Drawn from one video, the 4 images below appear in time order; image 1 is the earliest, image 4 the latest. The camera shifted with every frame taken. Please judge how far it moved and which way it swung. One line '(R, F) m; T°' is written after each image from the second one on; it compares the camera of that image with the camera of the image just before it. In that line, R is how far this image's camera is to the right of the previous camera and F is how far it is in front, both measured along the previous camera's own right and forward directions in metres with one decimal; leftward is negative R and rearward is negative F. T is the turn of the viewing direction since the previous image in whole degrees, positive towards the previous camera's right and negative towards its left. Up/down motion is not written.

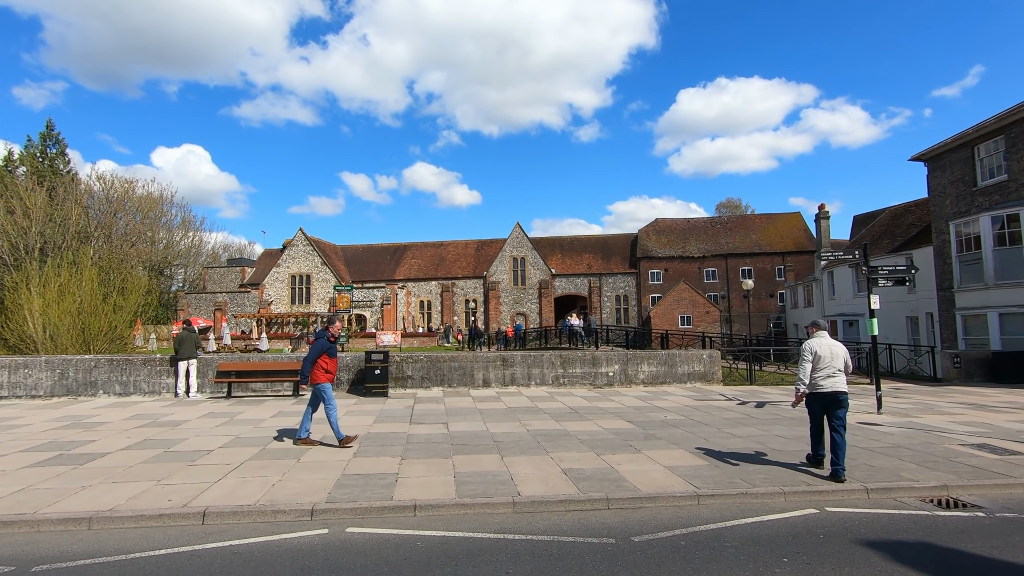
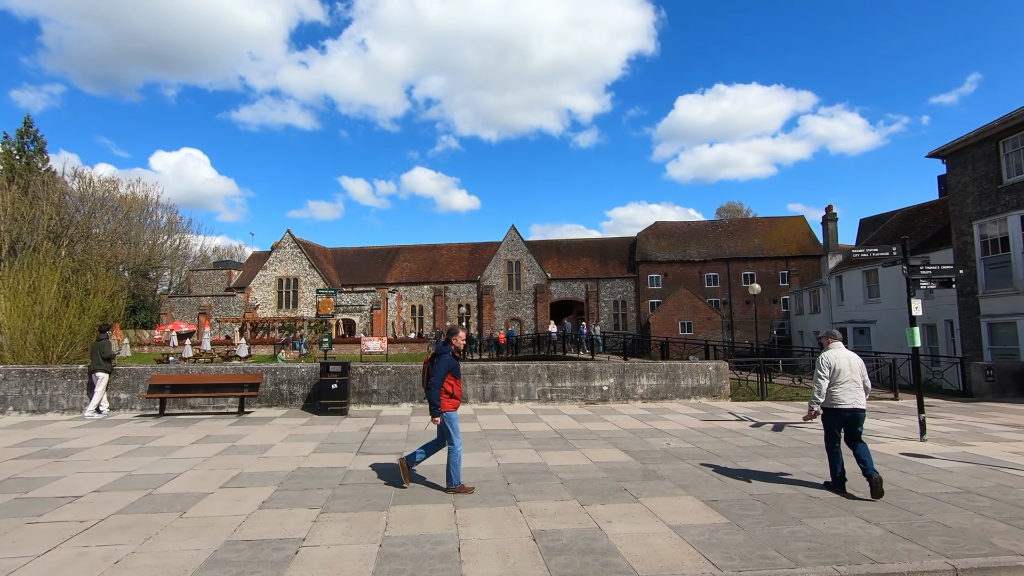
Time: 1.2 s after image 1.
(+0.4, +1.6) m; 0°
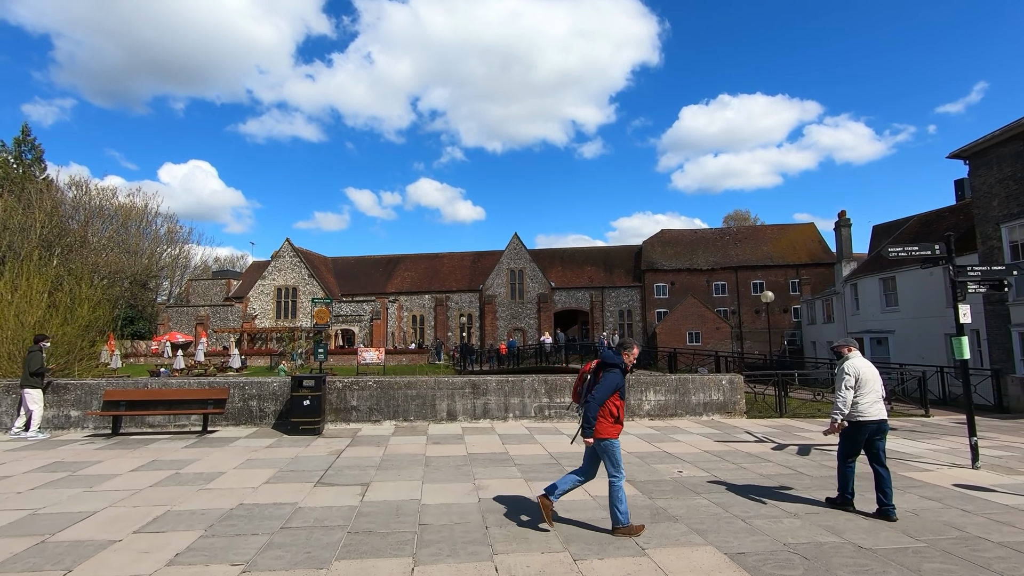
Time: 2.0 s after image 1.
(+0.2, +1.0) m; -1°
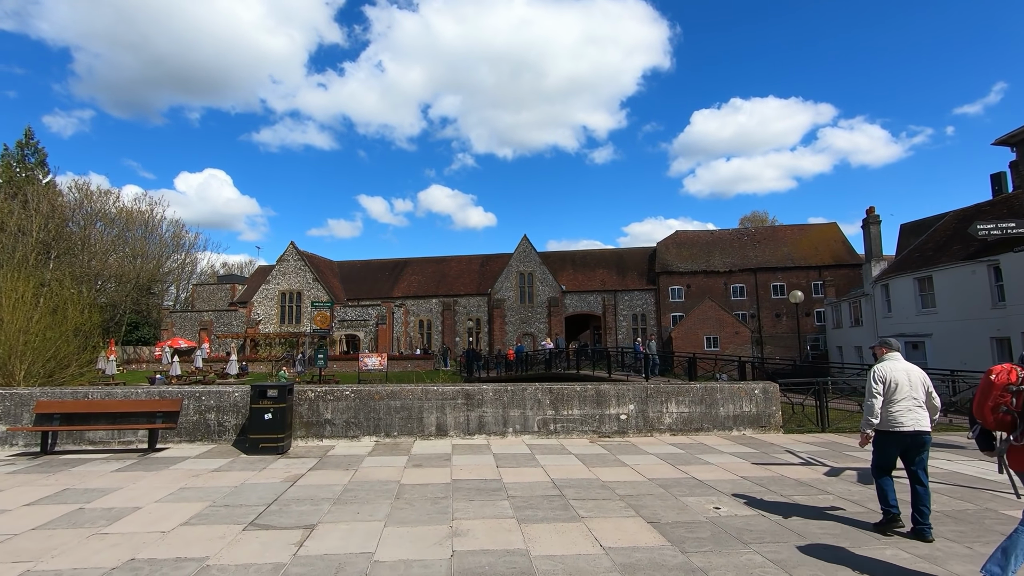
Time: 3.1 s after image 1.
(+0.2, +1.5) m; -1°
